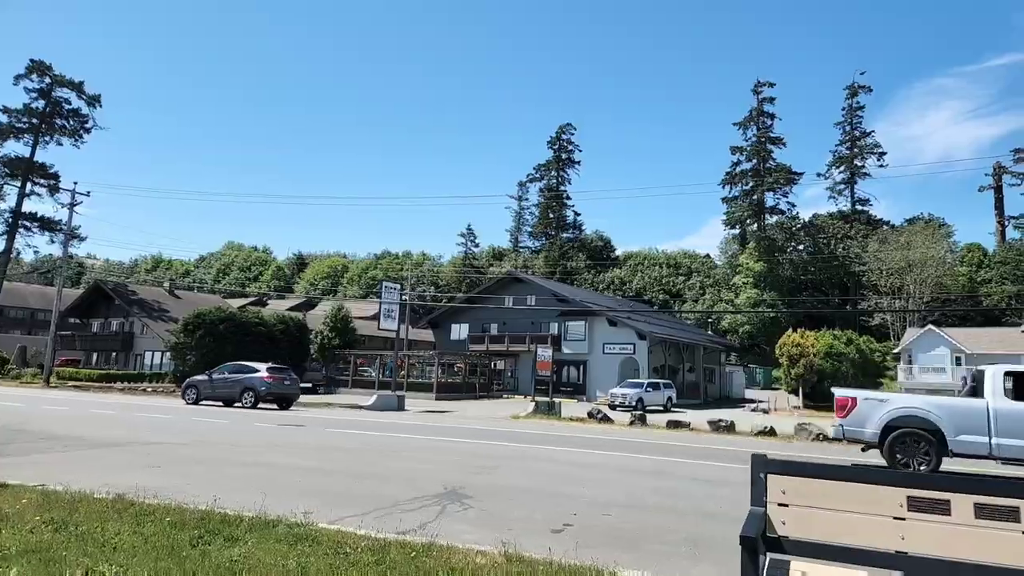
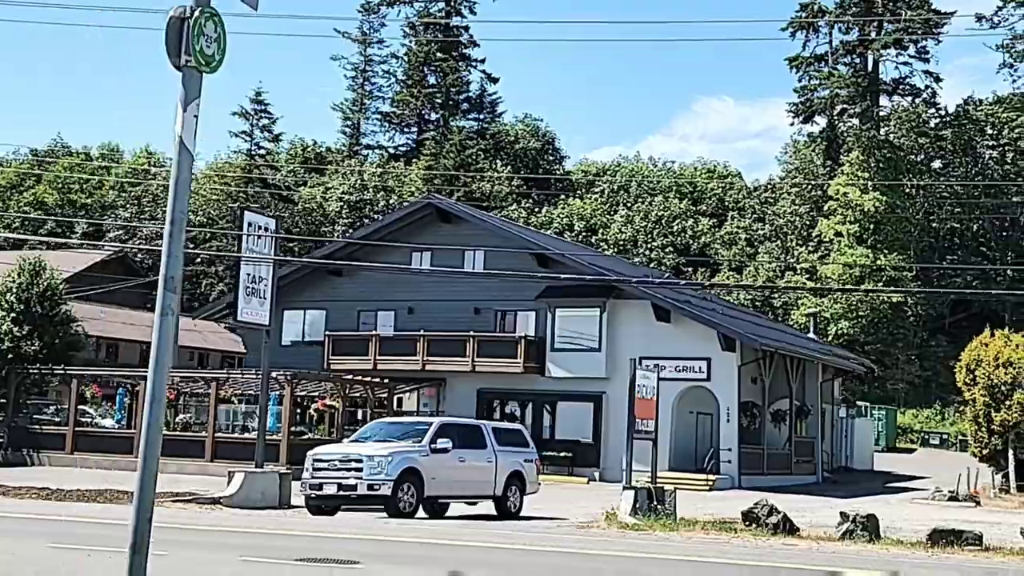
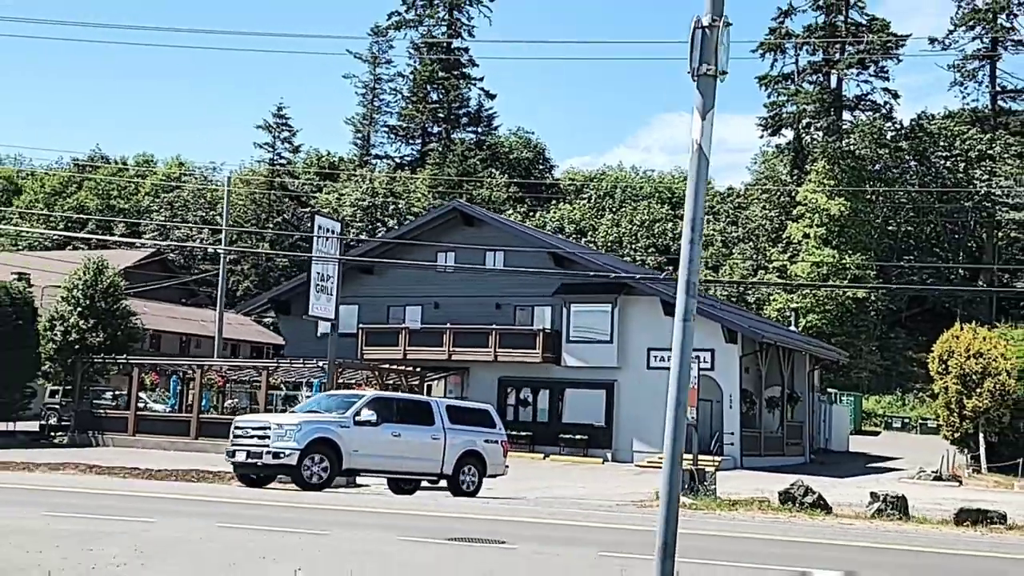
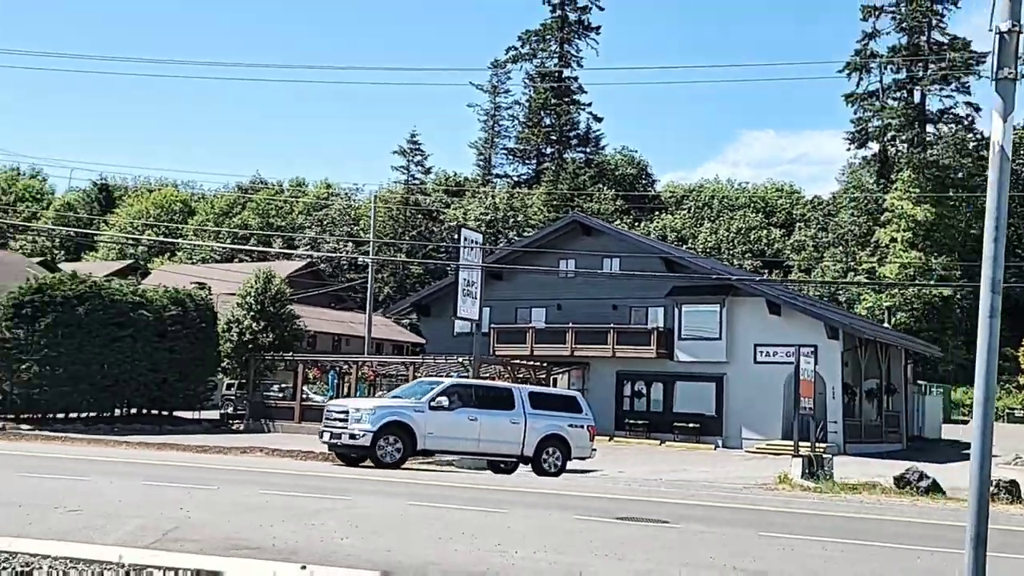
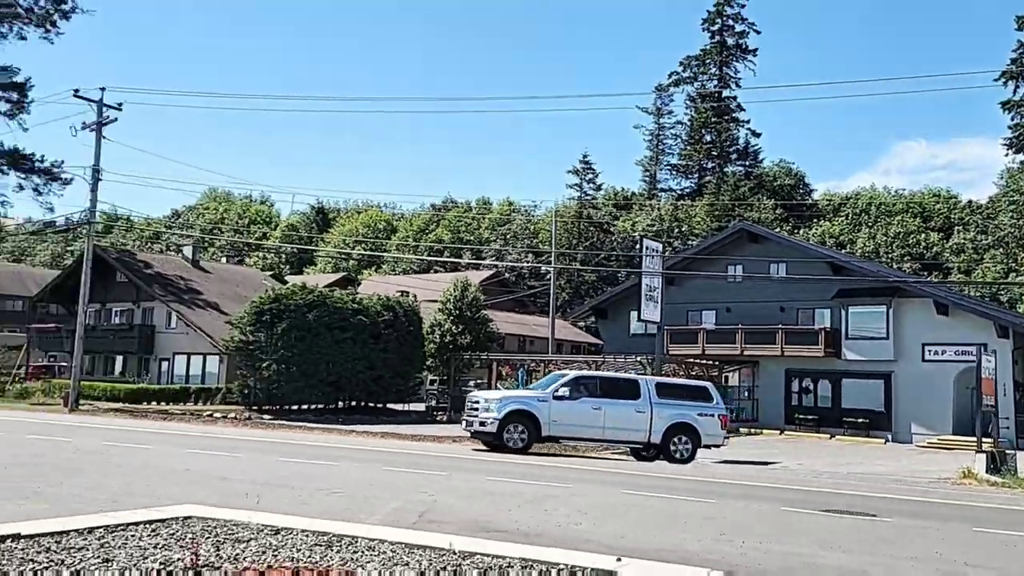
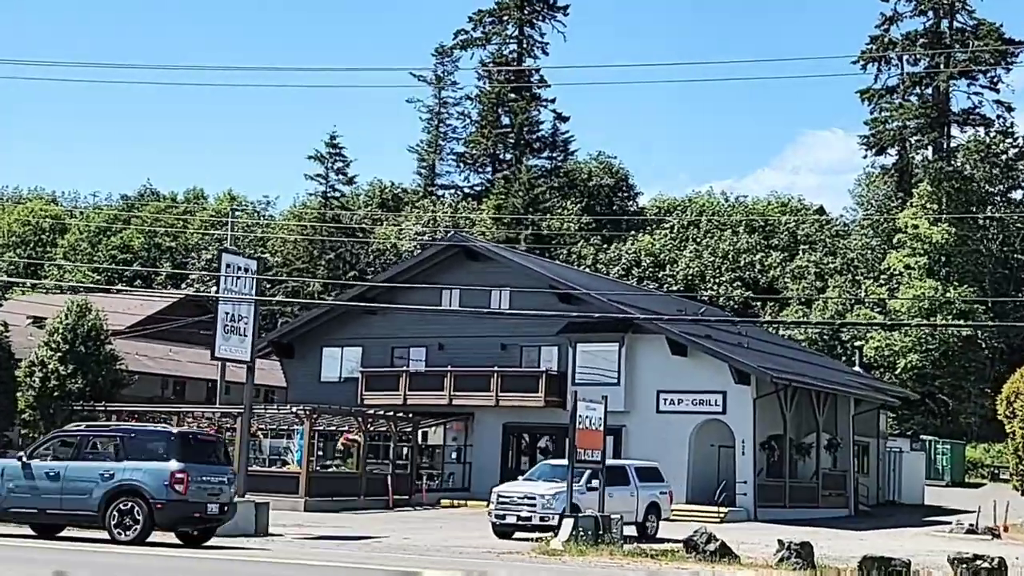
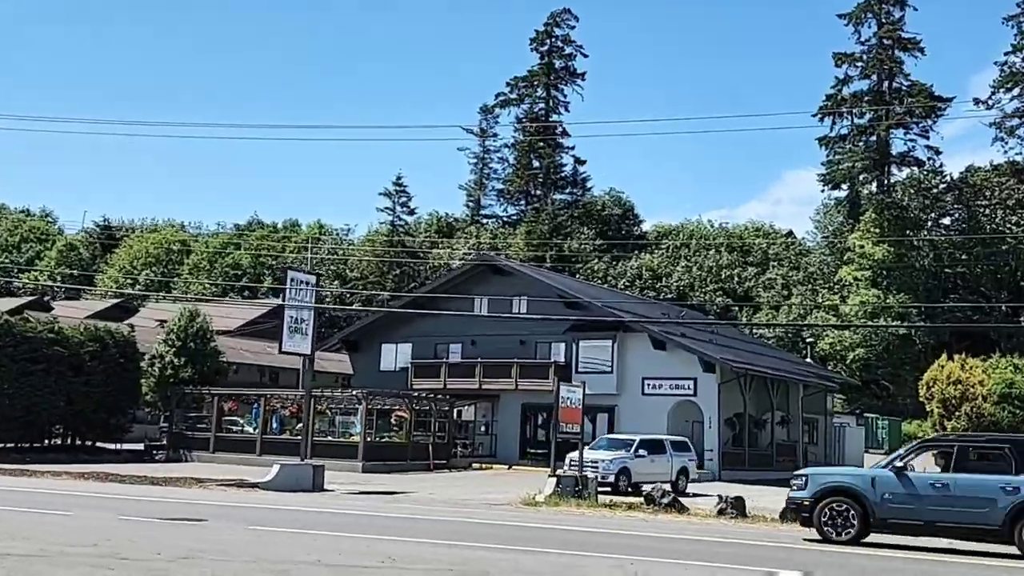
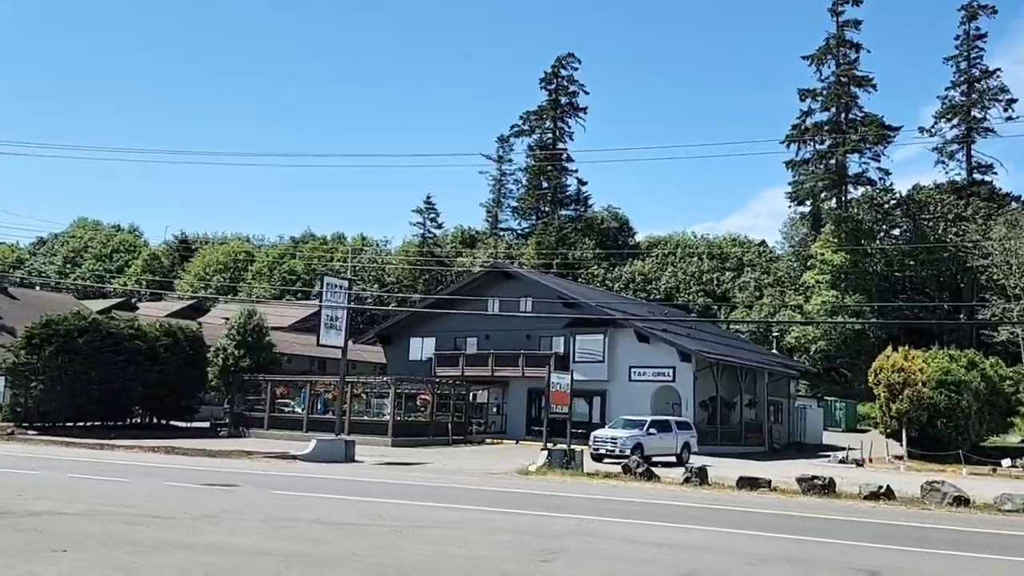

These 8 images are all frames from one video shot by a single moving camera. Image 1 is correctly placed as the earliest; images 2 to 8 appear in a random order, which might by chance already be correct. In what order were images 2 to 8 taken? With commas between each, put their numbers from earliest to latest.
8, 7, 6, 2, 3, 4, 5
